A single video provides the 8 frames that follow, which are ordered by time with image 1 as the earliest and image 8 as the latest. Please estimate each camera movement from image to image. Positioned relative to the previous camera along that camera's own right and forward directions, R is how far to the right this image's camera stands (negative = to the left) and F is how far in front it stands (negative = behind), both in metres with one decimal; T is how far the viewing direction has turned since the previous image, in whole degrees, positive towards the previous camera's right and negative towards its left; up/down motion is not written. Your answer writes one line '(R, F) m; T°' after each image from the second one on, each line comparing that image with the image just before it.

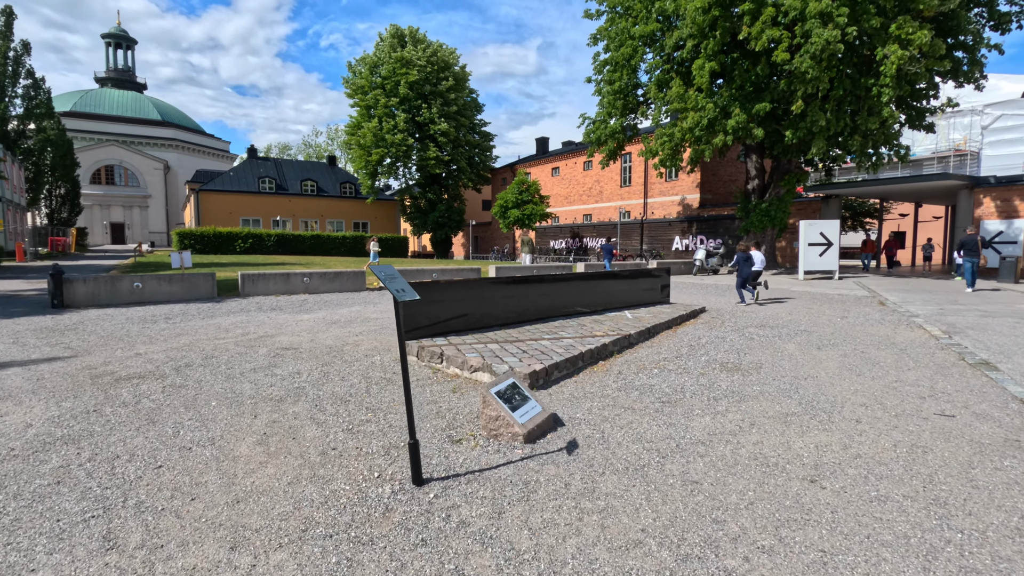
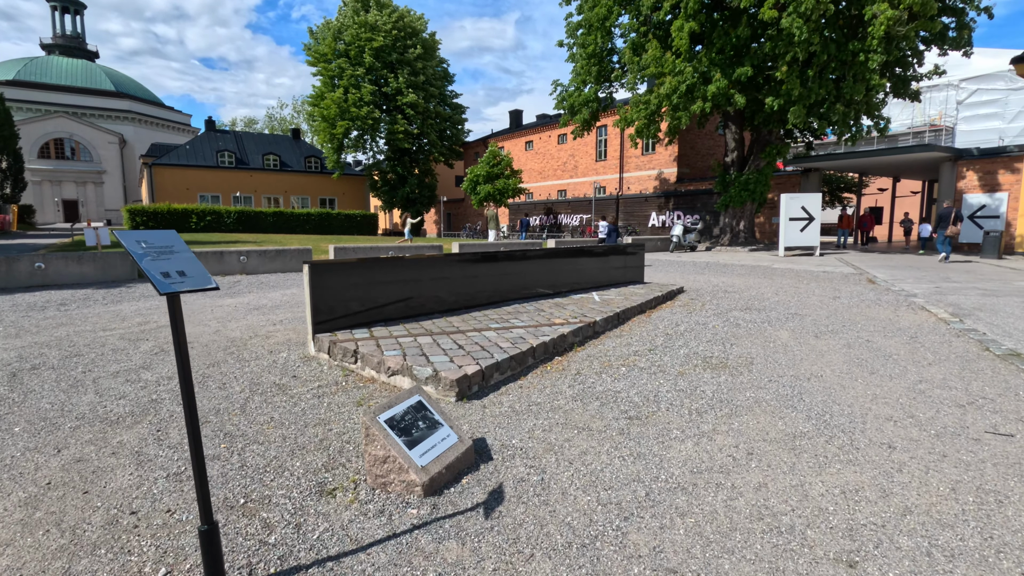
(+0.4, +1.2) m; +2°
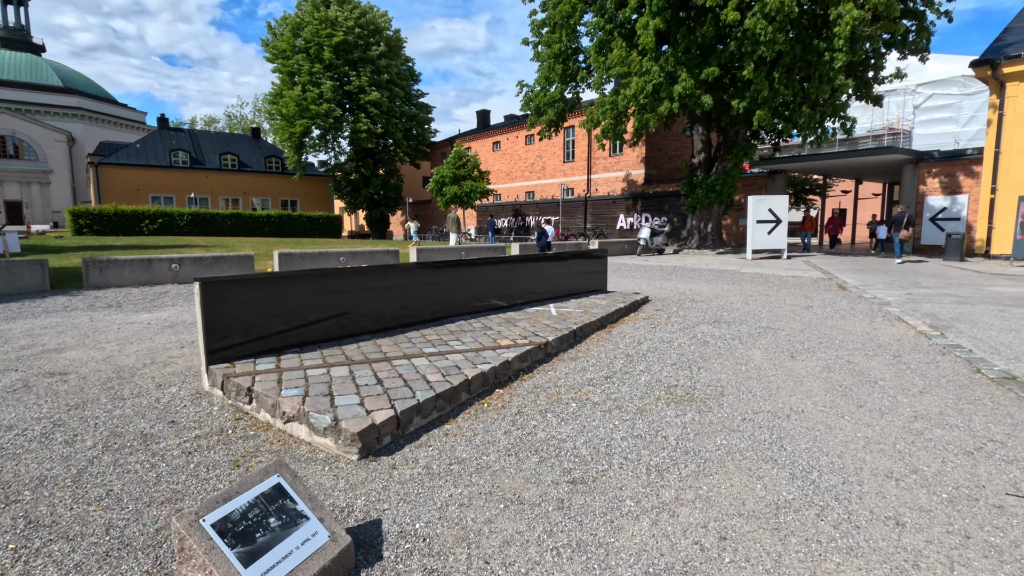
(+0.3, +0.8) m; +3°
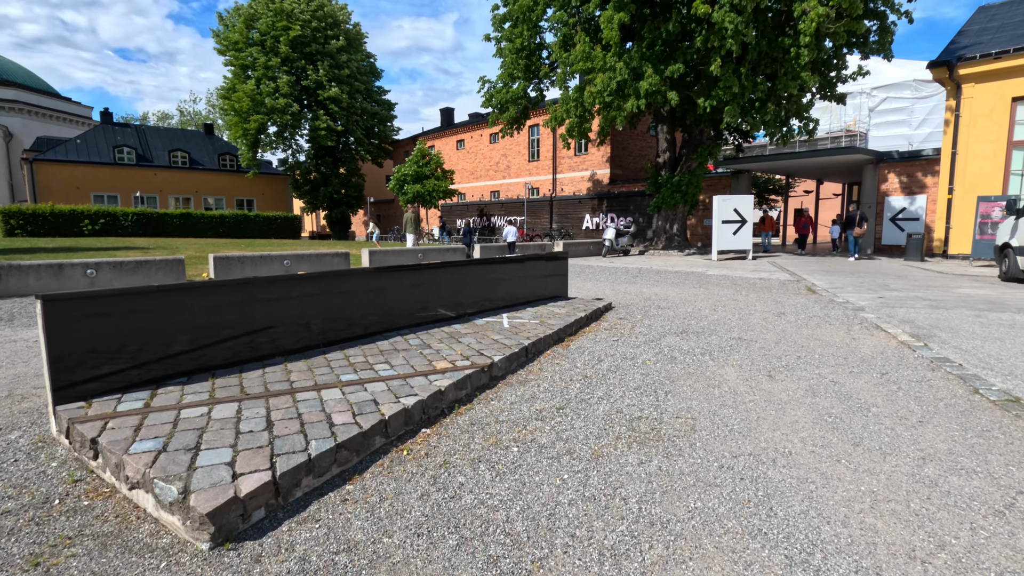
(+0.3, +0.8) m; +3°
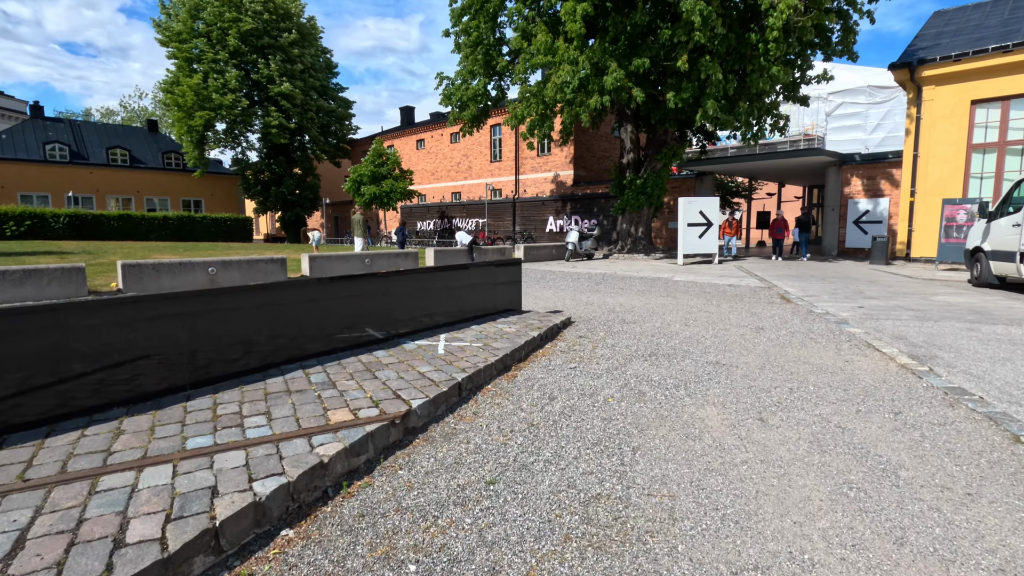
(+0.3, +1.1) m; +4°
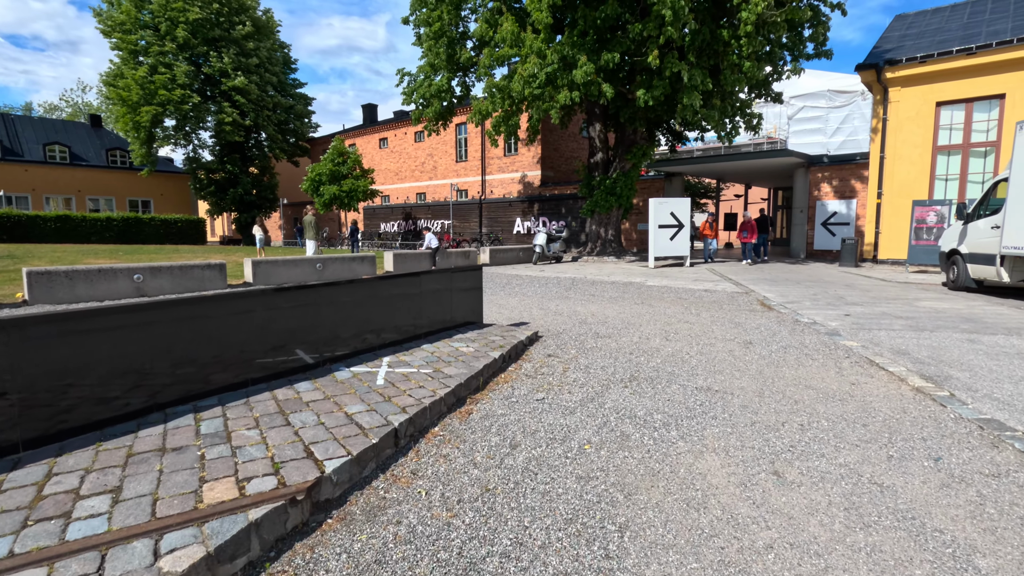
(+0.1, +0.9) m; +3°
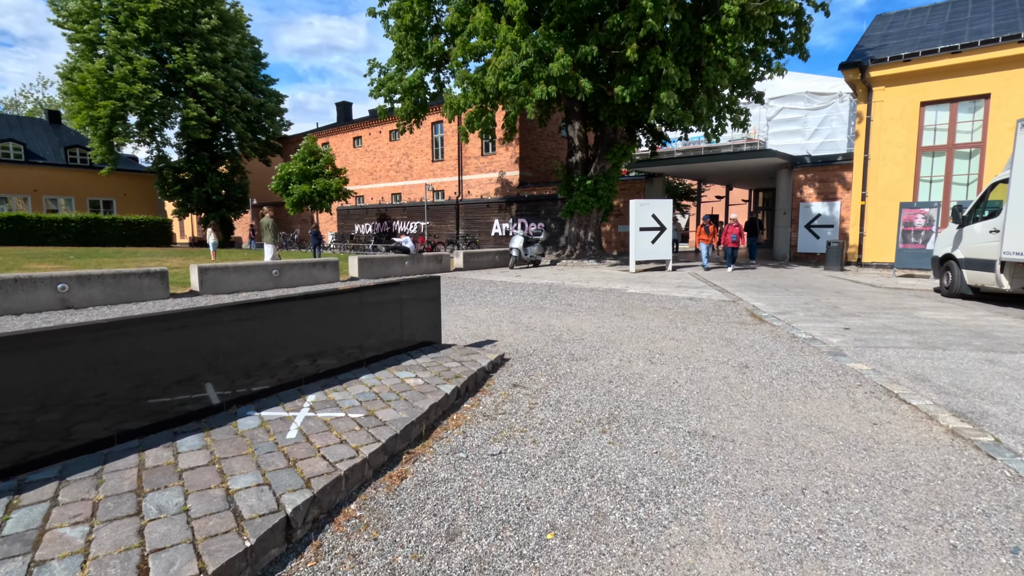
(+0.2, +0.9) m; +2°
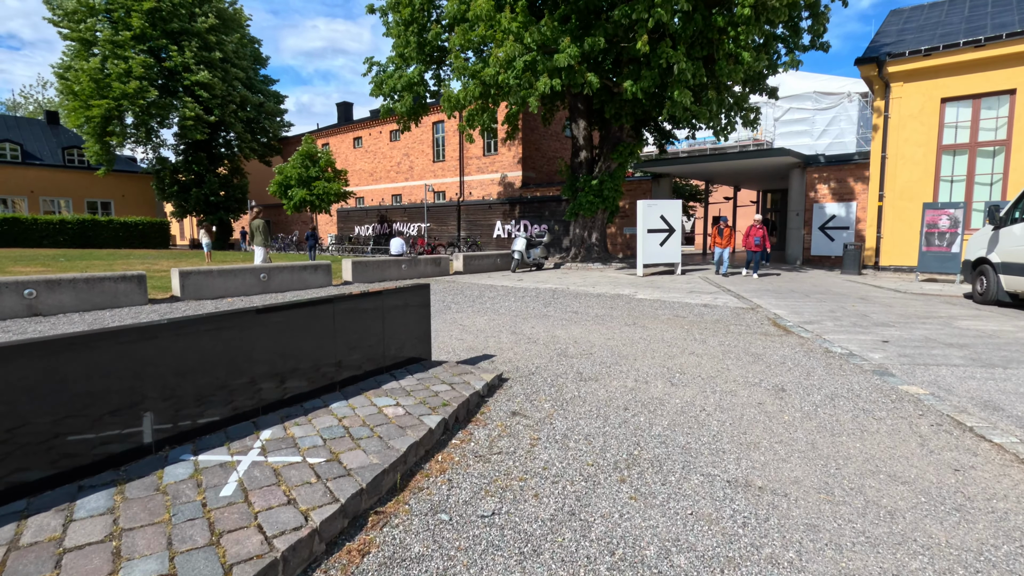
(0.0, +0.7) m; 0°
